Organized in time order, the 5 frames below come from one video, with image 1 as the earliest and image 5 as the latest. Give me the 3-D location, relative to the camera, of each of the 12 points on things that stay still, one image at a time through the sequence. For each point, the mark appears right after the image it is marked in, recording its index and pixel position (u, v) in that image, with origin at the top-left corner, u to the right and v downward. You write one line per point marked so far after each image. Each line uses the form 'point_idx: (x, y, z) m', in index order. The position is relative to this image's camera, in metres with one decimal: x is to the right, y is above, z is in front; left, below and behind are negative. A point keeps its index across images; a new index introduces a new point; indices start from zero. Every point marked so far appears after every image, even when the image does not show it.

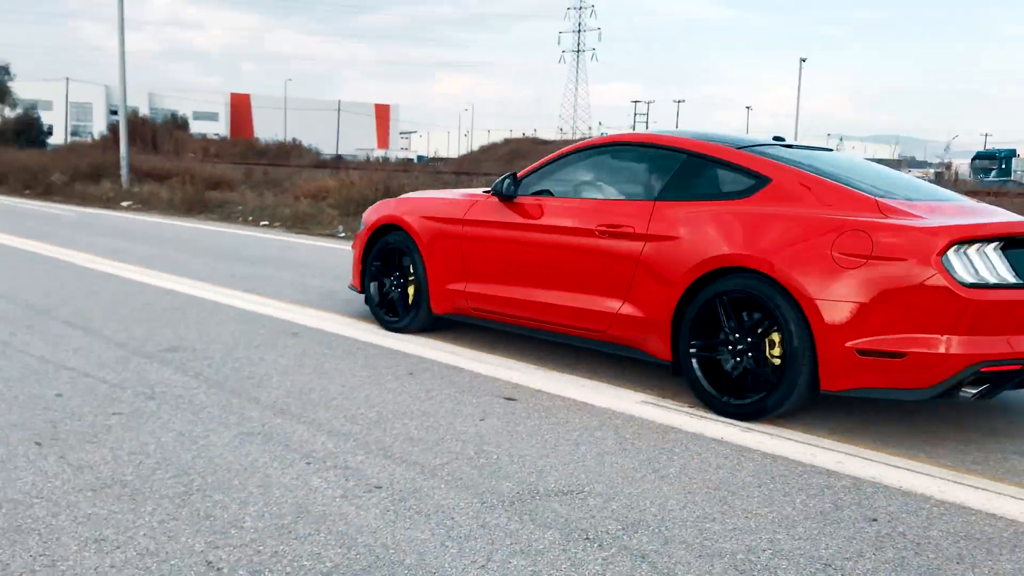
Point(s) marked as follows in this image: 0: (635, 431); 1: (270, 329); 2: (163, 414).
0: (+0.6, -0.6, +4.4) m
1: (-1.7, -0.3, +7.0) m
2: (-1.4, -0.5, +4.1) m
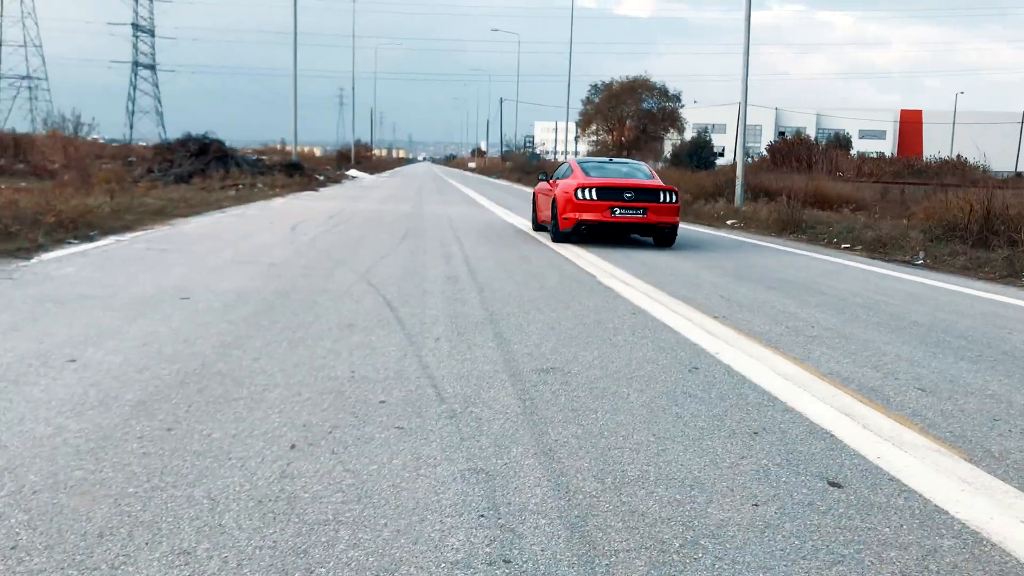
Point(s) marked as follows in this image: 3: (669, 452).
0: (+1.5, -0.9, +3.3) m
1: (+1.1, -0.5, +6.7) m
2: (-0.3, -0.6, +4.2) m
3: (+0.7, -0.7, +4.3) m
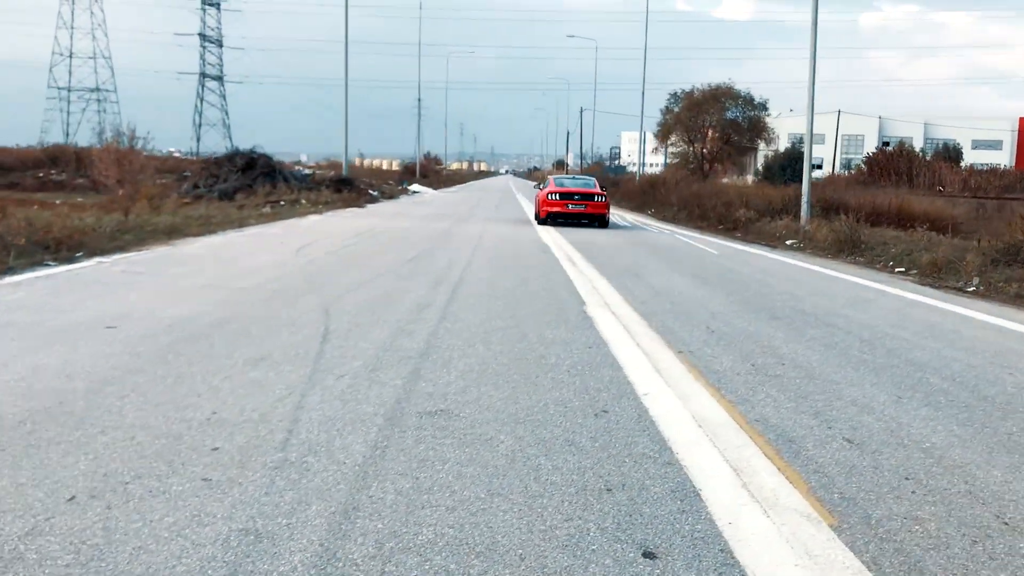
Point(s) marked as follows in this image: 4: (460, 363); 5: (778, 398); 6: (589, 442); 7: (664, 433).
0: (+0.6, -1.1, +3.0) m
1: (+0.5, -0.8, +6.5) m
2: (-1.1, -0.8, +4.0) m
3: (-0.1, -0.9, +4.1) m
4: (-0.4, -0.6, +7.1) m
5: (+2.0, -0.8, +7.4) m
6: (+0.4, -0.9, +5.4) m
7: (+0.9, -0.9, +5.8) m
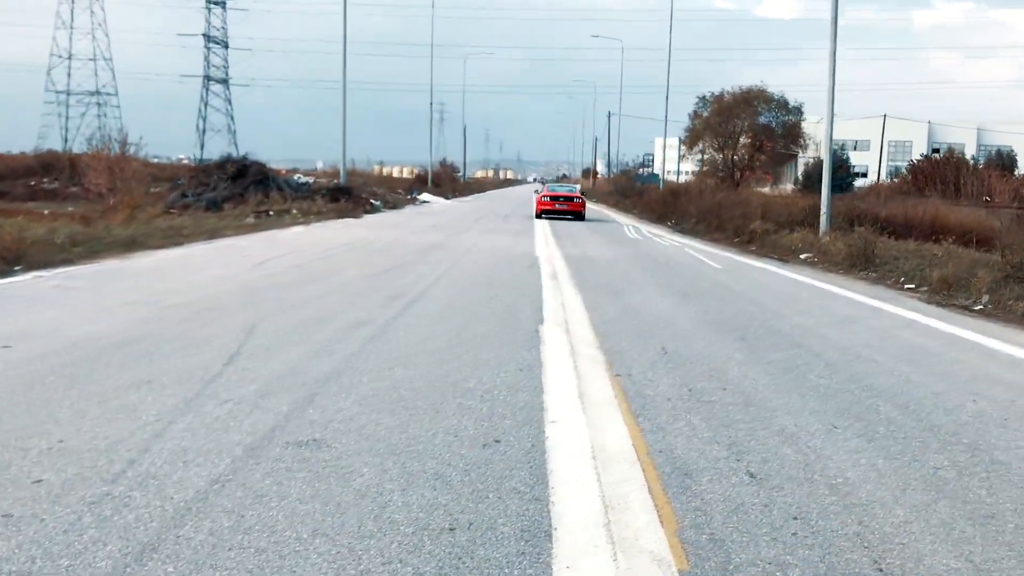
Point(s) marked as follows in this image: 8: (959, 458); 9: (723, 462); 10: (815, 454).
0: (-0.1, -1.3, +2.8) m
1: (-0.2, -0.9, +6.3) m
2: (-1.9, -0.9, +3.9) m
3: (-0.8, -1.1, +3.9) m
4: (-1.1, -0.7, +7.0) m
5: (+1.4, -1.0, +7.2) m
6: (-0.3, -1.0, +5.2) m
7: (+0.2, -1.0, +5.6) m
8: (+3.4, -1.3, +7.5) m
9: (+1.4, -1.1, +6.3) m
10: (+2.1, -1.2, +6.8) m
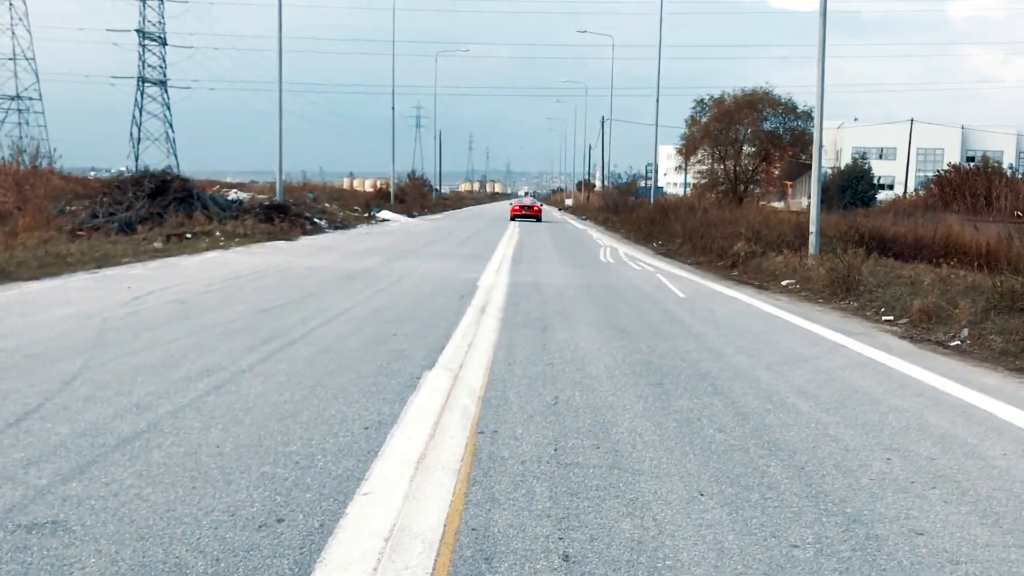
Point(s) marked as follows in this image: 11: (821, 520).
0: (-1.3, -1.6, +2.3) m
1: (-1.3, -1.3, +5.8) m
2: (-3.0, -1.2, +3.4) m
3: (-2.0, -1.4, +3.4) m
4: (-2.2, -1.1, +6.4) m
5: (+0.2, -1.4, +6.7) m
6: (-1.5, -1.3, +4.7) m
7: (-1.0, -1.4, +5.1) m
8: (+2.3, -1.7, +7.0) m
9: (+0.2, -1.5, +5.8) m
10: (+0.9, -1.6, +6.3) m
11: (+2.3, -1.7, +7.3) m
